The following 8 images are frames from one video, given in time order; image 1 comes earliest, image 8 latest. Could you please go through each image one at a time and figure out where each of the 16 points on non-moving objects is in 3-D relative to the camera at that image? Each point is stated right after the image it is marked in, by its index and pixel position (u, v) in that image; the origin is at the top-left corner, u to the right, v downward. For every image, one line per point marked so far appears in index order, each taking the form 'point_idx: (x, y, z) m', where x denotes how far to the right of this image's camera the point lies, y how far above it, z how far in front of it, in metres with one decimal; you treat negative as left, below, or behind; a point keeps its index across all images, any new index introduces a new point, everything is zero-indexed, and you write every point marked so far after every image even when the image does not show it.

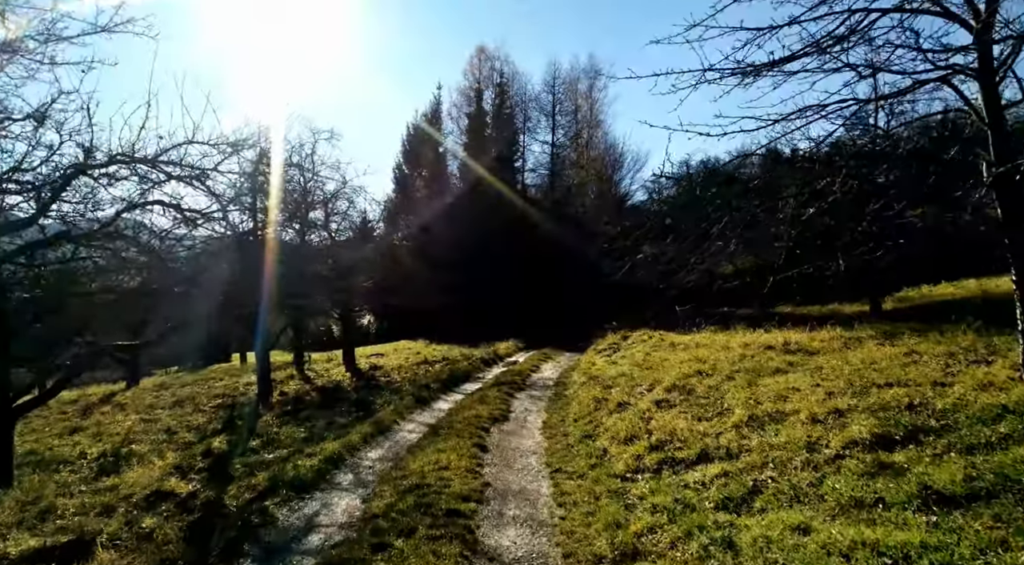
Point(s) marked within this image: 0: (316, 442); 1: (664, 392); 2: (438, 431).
0: (-3.5, -2.8, +11.0) m
1: (+2.5, -1.8, +10.2) m
2: (-1.2, -2.5, +10.5) m
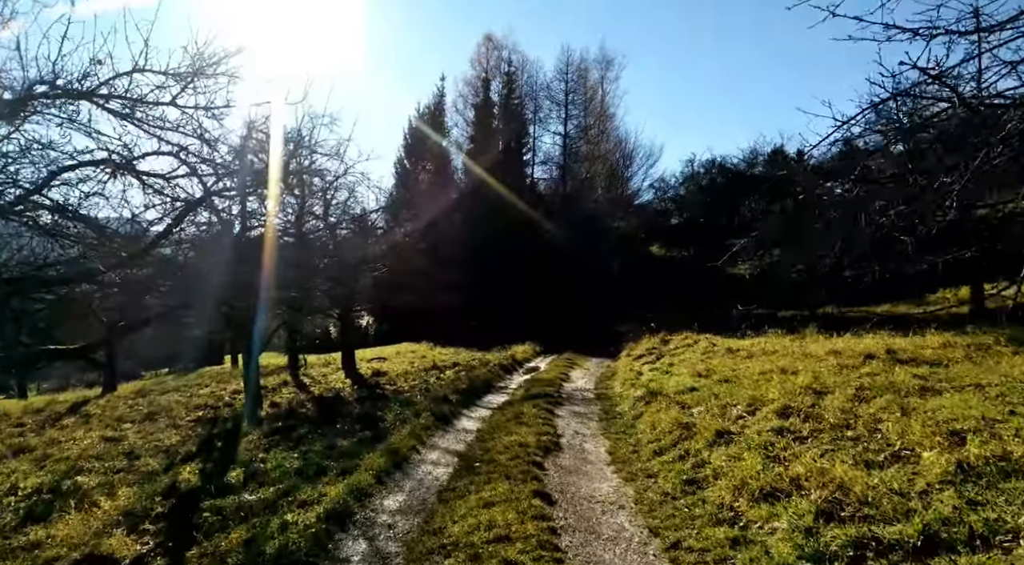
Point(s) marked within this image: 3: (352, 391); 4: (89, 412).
0: (-2.7, -2.7, +8.5) m
1: (+3.2, -1.6, +7.6) m
2: (-0.5, -2.4, +8.0) m
3: (-4.9, -3.4, +19.0) m
4: (-12.8, -3.9, +18.7) m
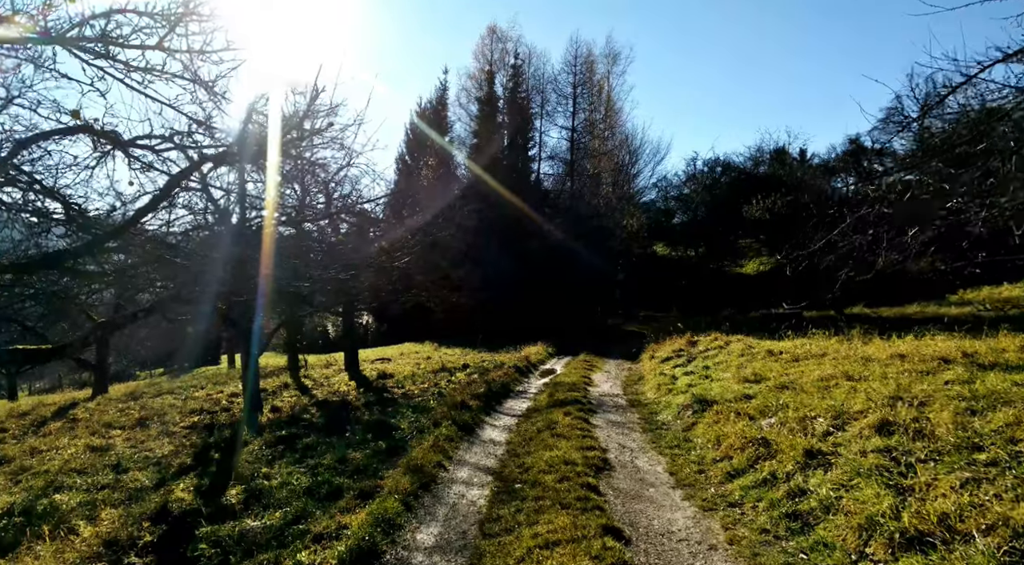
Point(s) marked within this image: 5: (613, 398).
0: (-2.2, -2.6, +7.3) m
1: (+3.8, -1.5, +6.5) m
2: (+0.1, -2.3, +6.8) m
3: (-4.4, -3.2, +17.8) m
4: (-12.3, -3.8, +17.5) m
5: (+2.2, -2.5, +13.5) m
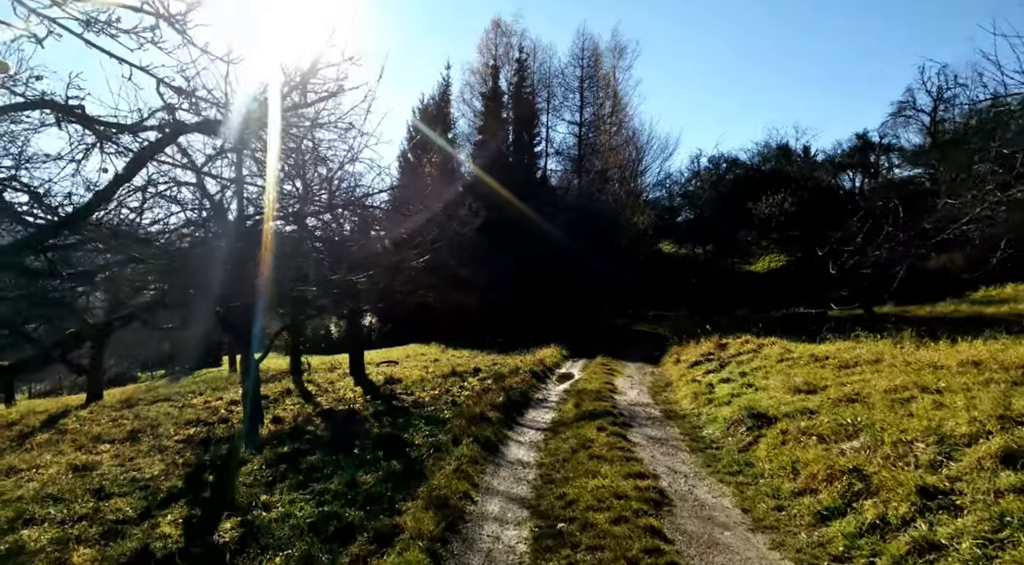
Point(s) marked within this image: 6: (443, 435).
0: (-1.8, -2.6, +6.2) m
1: (+4.2, -1.5, +5.3) m
2: (+0.5, -2.3, +5.7) m
3: (-3.9, -3.3, +16.7) m
4: (-11.8, -3.8, +16.4) m
5: (+2.6, -2.5, +12.4) m
6: (-1.2, -2.6, +10.8) m
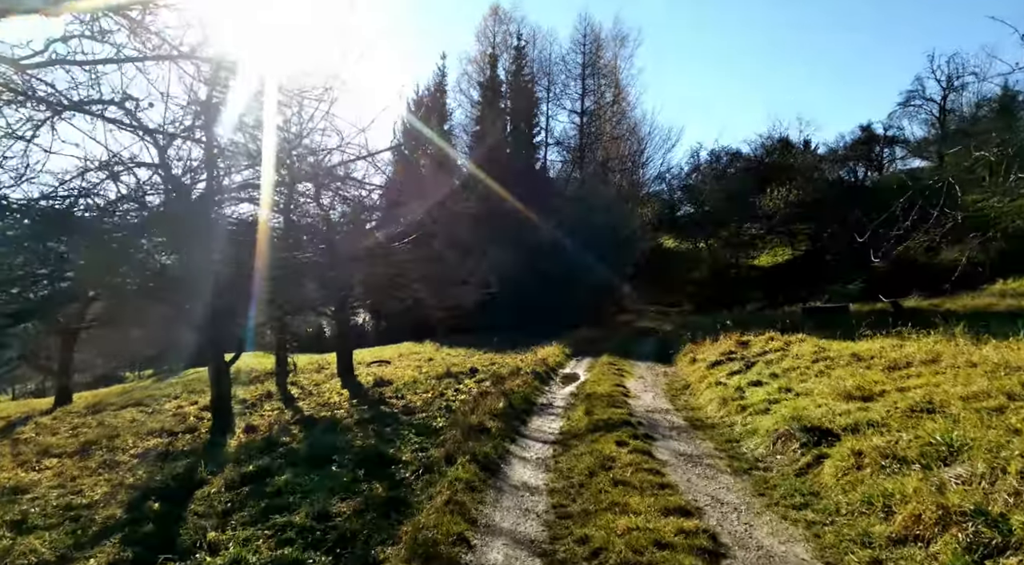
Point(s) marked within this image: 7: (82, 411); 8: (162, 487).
0: (-1.7, -2.5, +4.7) m
1: (+4.3, -1.4, +3.8) m
2: (+0.5, -2.2, +4.2) m
3: (-3.9, -3.1, +15.2) m
4: (-11.8, -3.7, +14.8) m
5: (+2.7, -2.3, +10.9) m
6: (-1.1, -2.5, +9.2) m
7: (-13.2, -4.0, +19.1) m
8: (-5.0, -2.9, +8.9) m
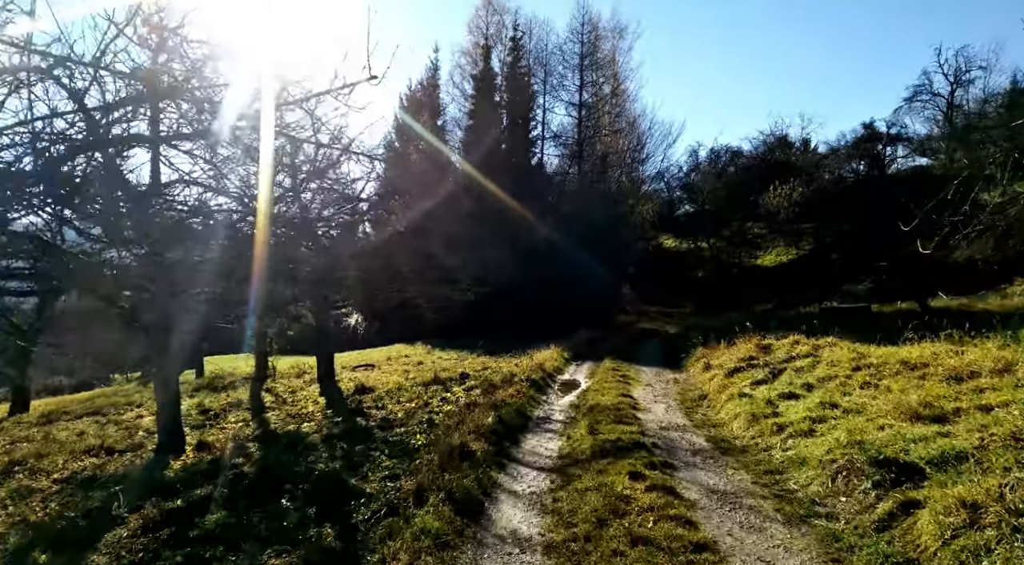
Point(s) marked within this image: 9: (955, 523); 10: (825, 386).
0: (-1.8, -2.4, +3.0) m
1: (+4.1, -1.3, +2.2) m
2: (+0.4, -2.1, +2.5) m
3: (-4.1, -3.0, +13.5) m
4: (-12.0, -3.6, +13.1) m
5: (+2.5, -2.2, +9.2) m
6: (-1.3, -2.4, +7.5) m
7: (-13.4, -3.9, +17.3) m
8: (-5.1, -2.8, +7.2) m
9: (+3.2, -1.7, +4.5) m
10: (+4.9, -1.6, +9.7) m
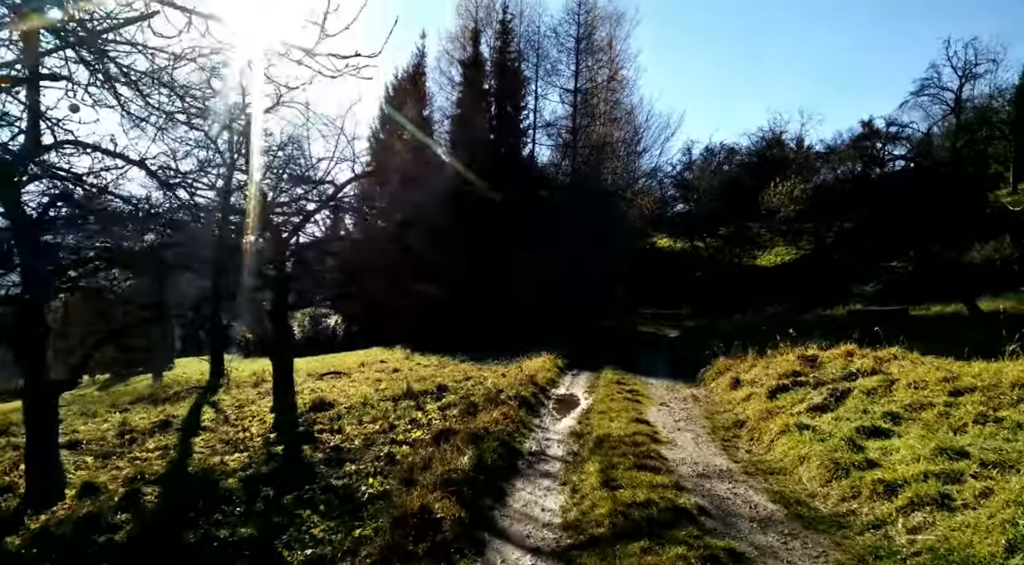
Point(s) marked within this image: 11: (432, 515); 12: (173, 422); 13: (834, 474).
0: (-1.9, -2.3, +0.3) m
1: (+4.1, -1.2, -0.4) m
2: (+0.4, -2.0, -0.2) m
3: (-4.4, -2.9, +10.7) m
4: (-12.2, -3.5, +10.2) m
5: (+2.3, -2.2, +6.6) m
6: (-1.4, -2.3, +4.8) m
7: (-13.7, -3.7, +14.4) m
8: (-5.3, -2.7, +4.4) m
9: (+3.1, -1.6, +1.9) m
10: (+4.7, -1.5, +7.2) m
11: (-0.8, -2.2, +5.9) m
12: (-7.9, -3.2, +14.2) m
13: (+3.3, -1.9, +6.3) m
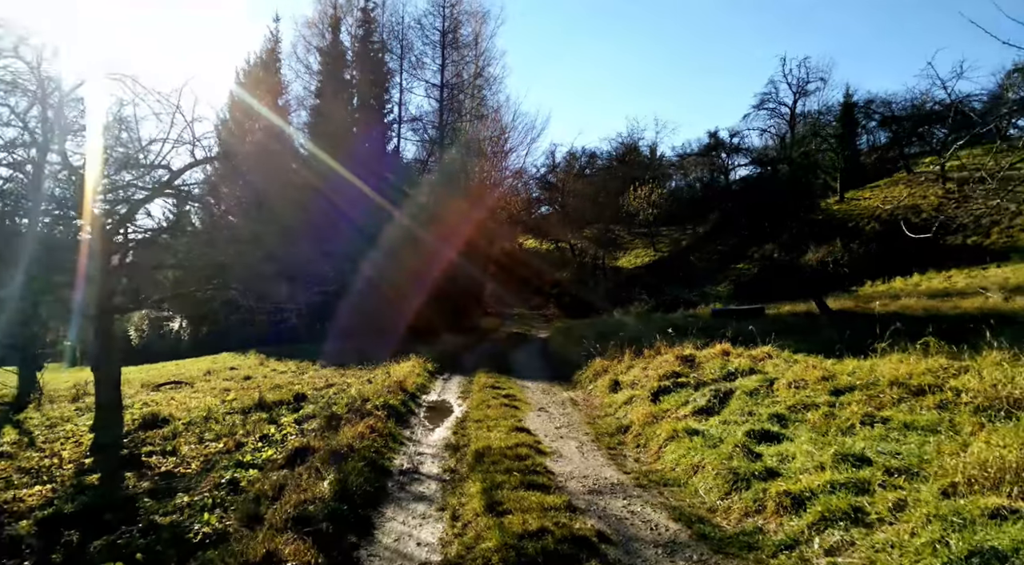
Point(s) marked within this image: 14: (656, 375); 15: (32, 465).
0: (-1.7, -2.2, -1.1) m
1: (+4.3, -1.2, -0.5) m
2: (+0.6, -1.9, -1.0) m
3: (-6.3, -2.8, +8.6) m
4: (-13.9, -3.3, +6.5) m
5: (+1.1, -2.1, +6.0) m
6: (-2.2, -2.2, +3.5) m
7: (-16.2, -3.6, +10.3) m
8: (-5.9, -2.6, +2.3) m
9: (+2.9, -1.6, +1.6) m
10: (+3.3, -1.5, +7.1) m
11: (-1.8, -2.1, +4.6) m
12: (-10.5, -3.1, +11.3) m
13: (+2.1, -1.9, +5.9) m
14: (+2.5, -1.6, +10.4) m
15: (-7.9, -2.9, +10.0) m
